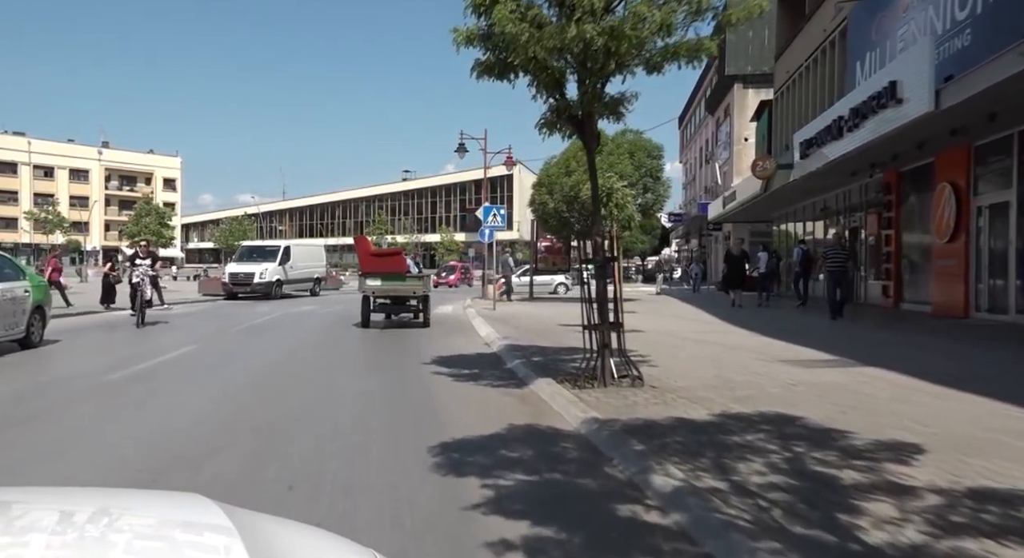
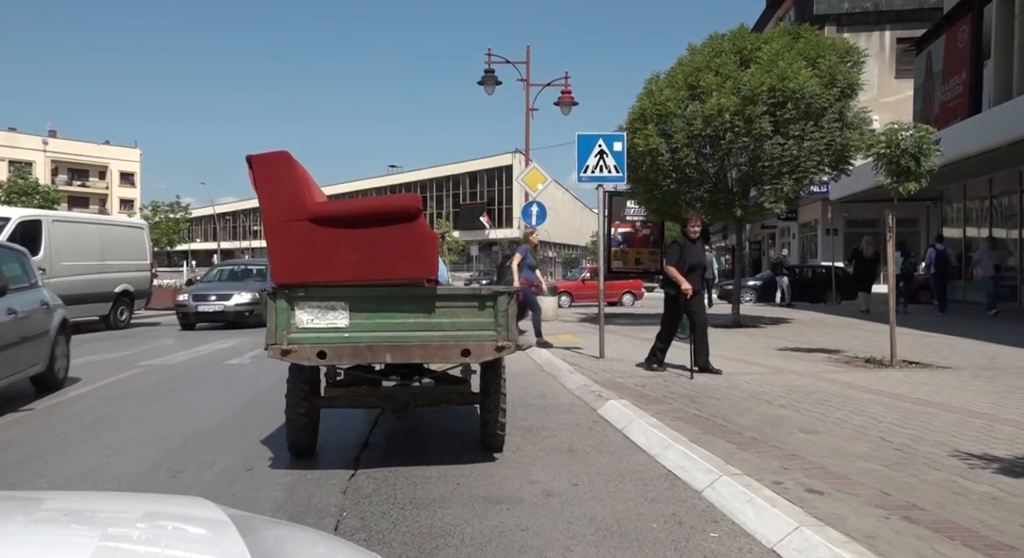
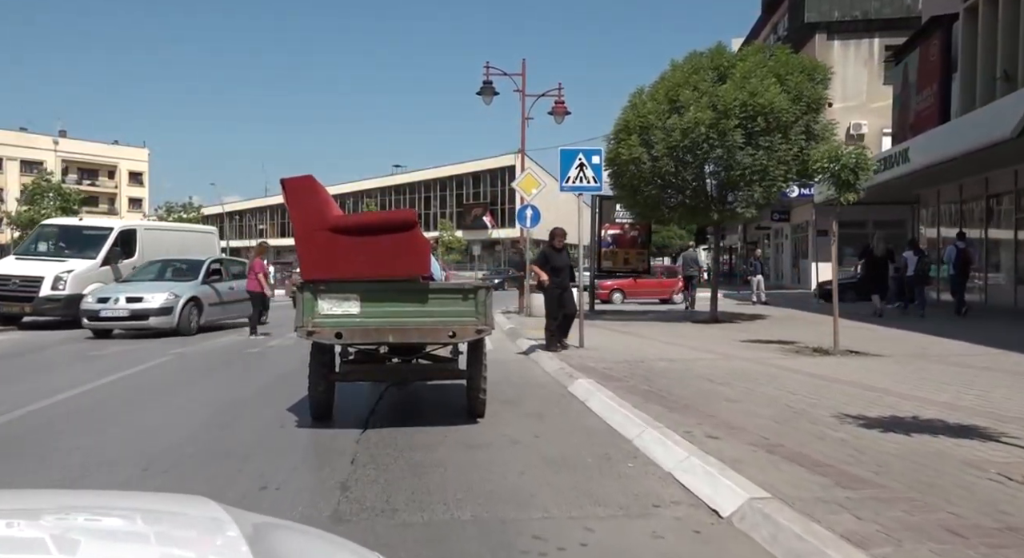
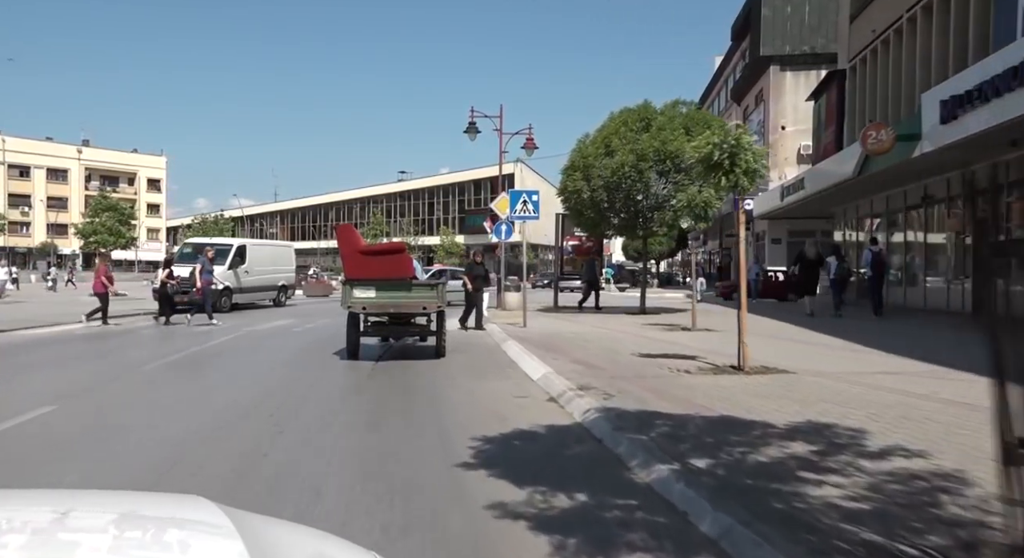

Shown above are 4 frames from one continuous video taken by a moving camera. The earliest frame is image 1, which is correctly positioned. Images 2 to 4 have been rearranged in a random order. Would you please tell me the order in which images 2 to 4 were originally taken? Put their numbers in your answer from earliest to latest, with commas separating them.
4, 3, 2
